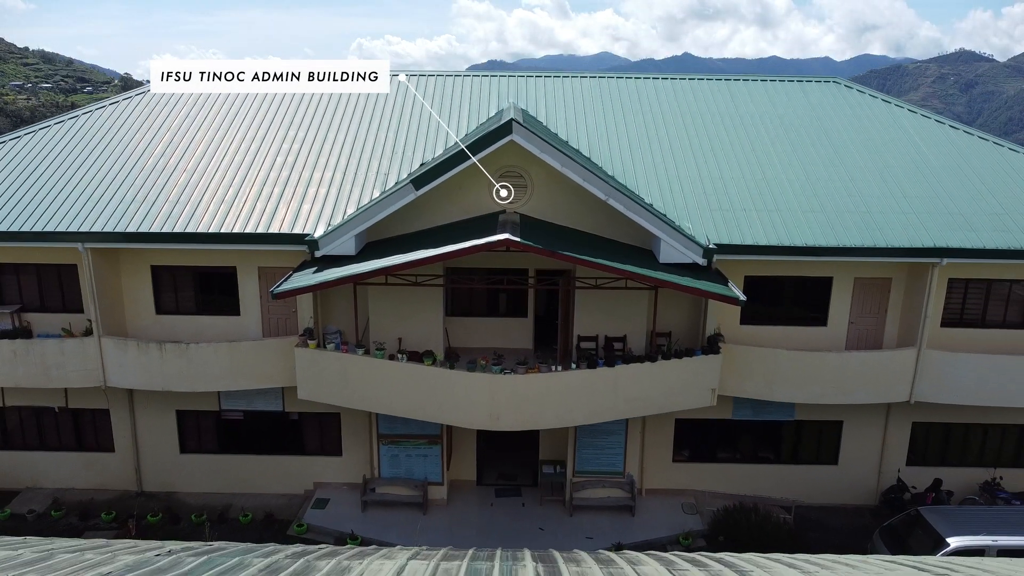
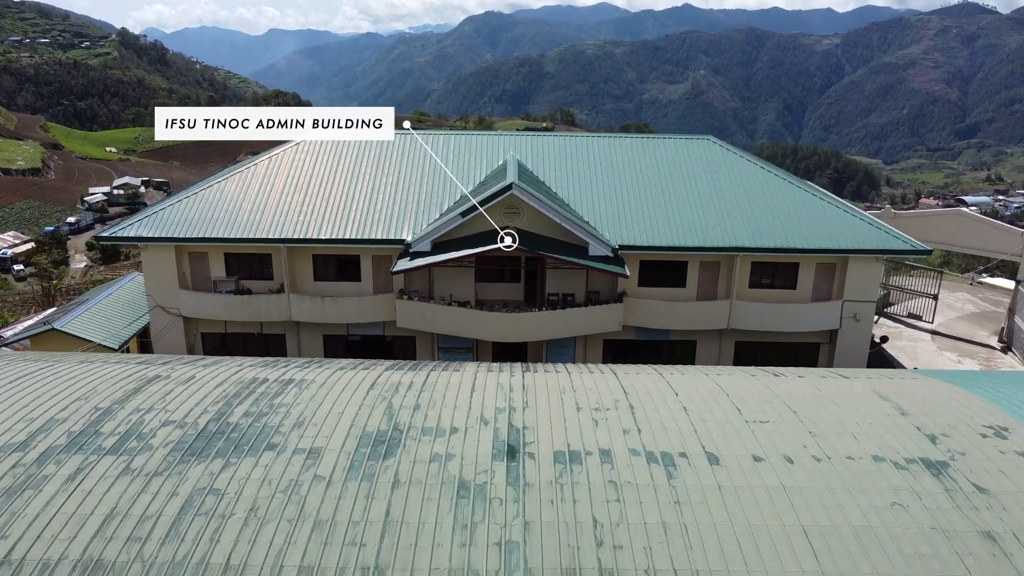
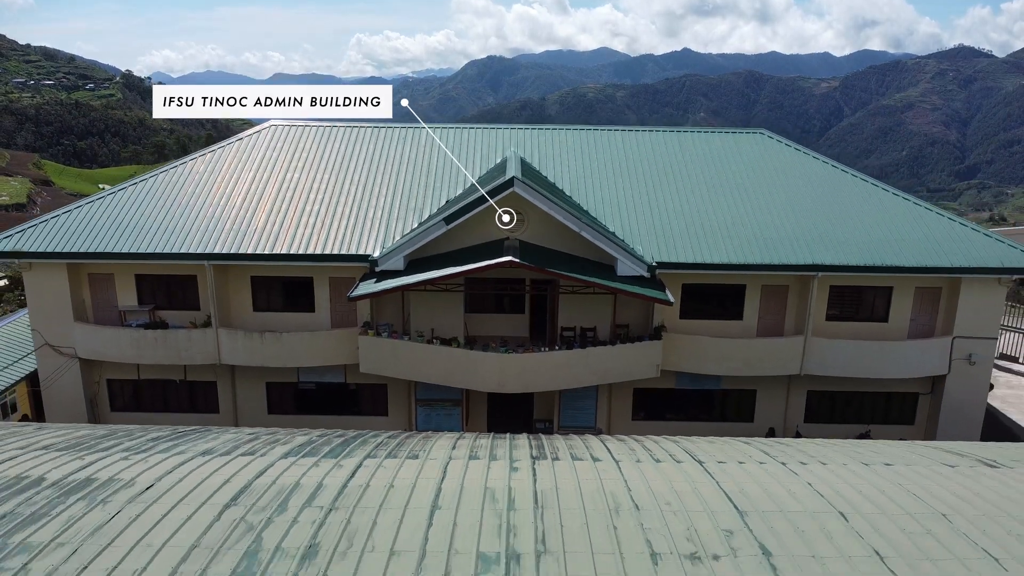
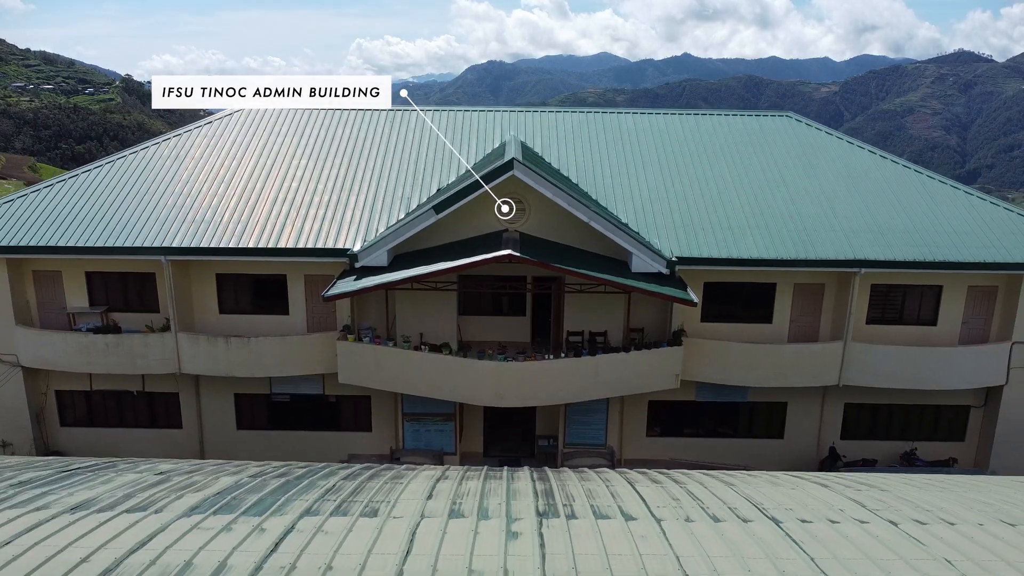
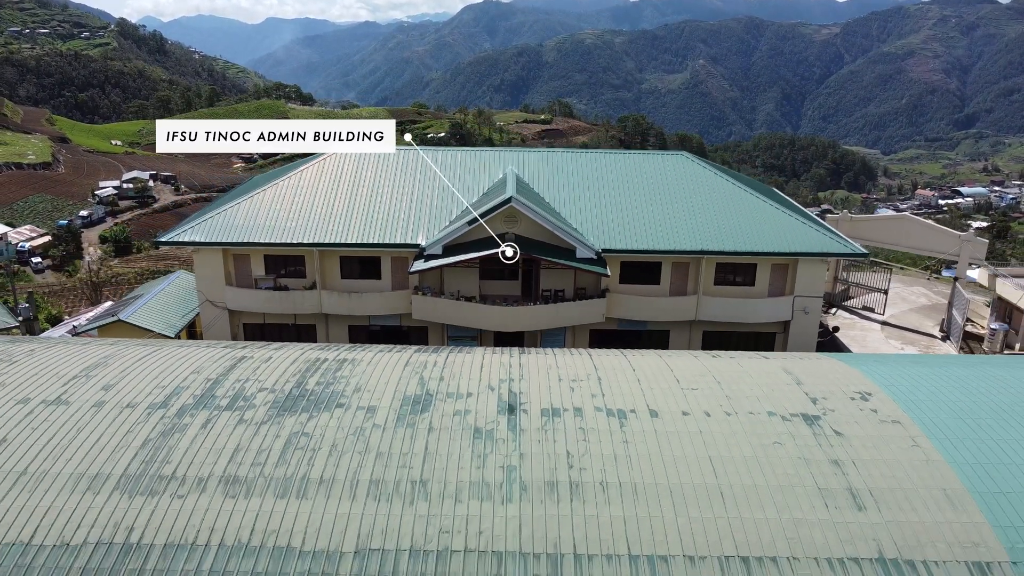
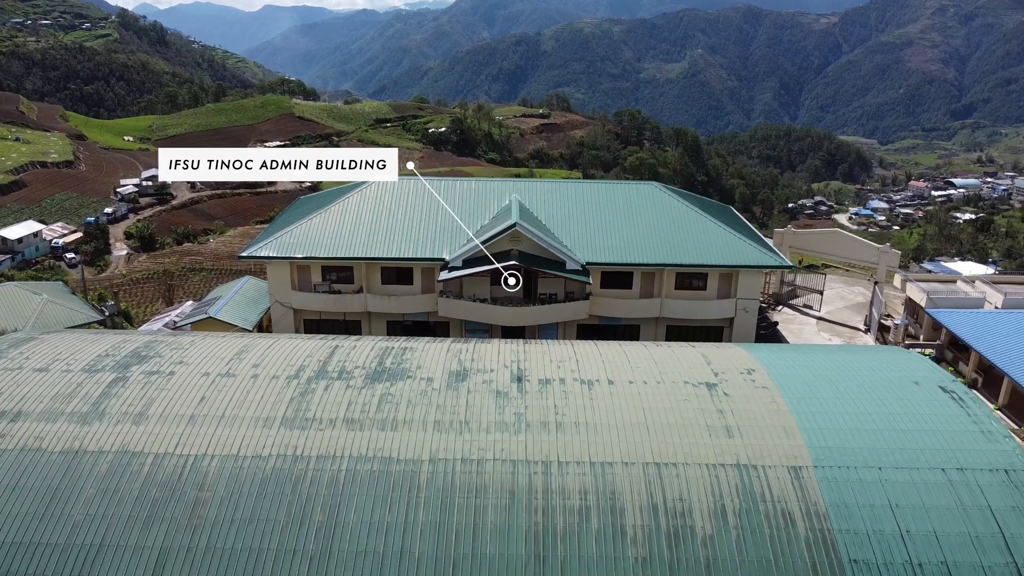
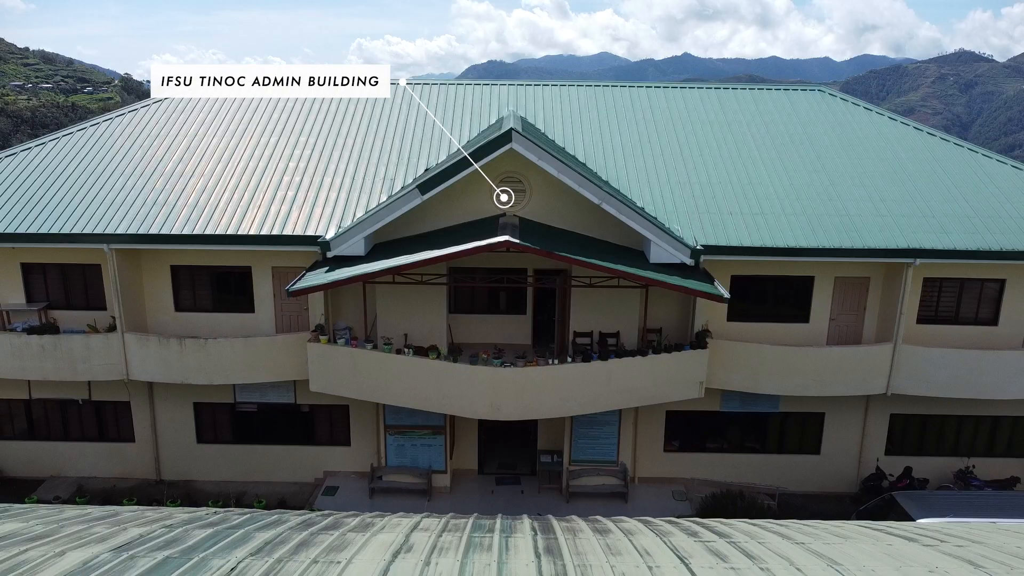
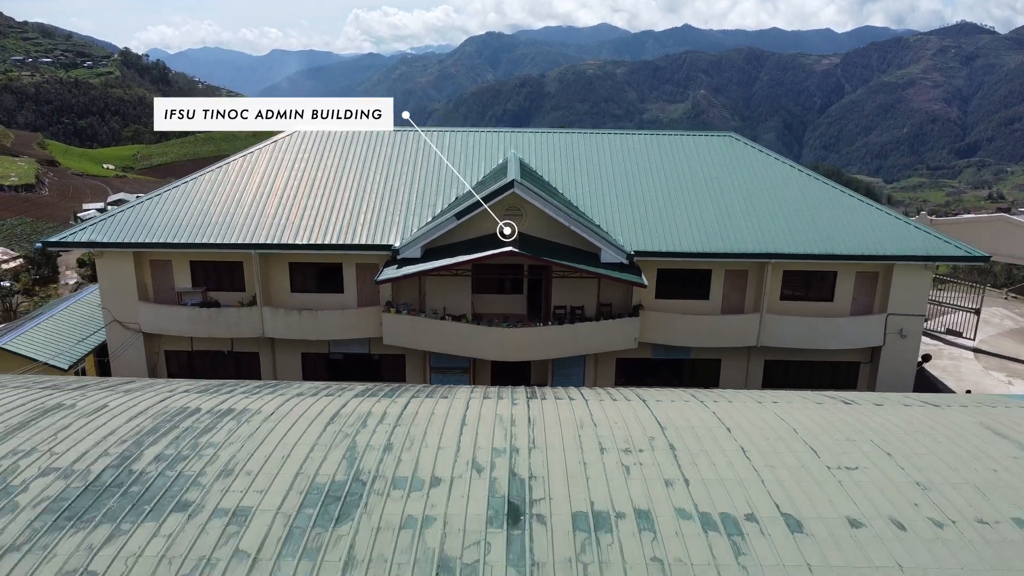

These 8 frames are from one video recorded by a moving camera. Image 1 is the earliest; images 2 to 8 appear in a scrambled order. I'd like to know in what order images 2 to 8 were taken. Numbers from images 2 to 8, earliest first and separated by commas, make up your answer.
7, 4, 3, 8, 2, 5, 6
